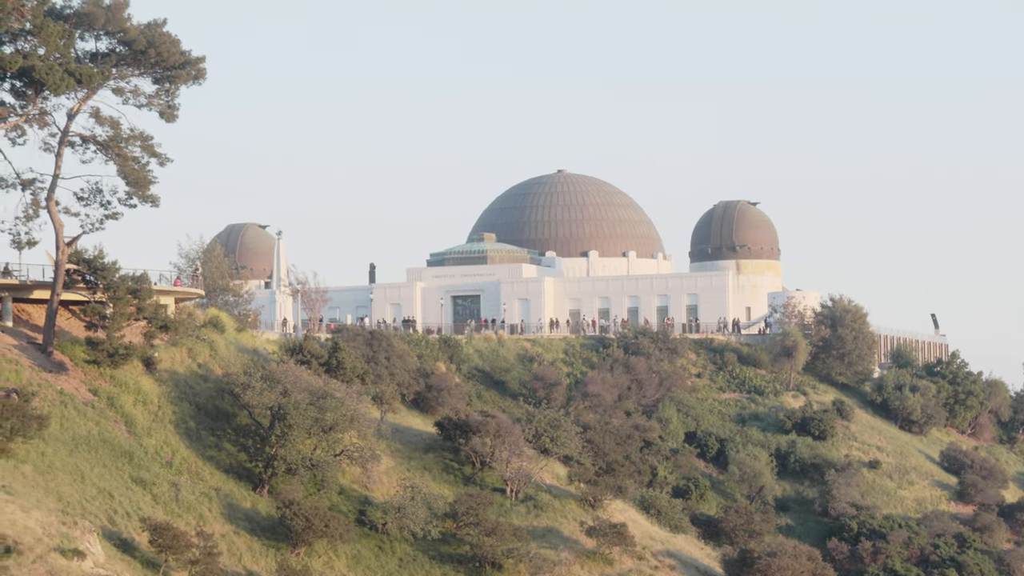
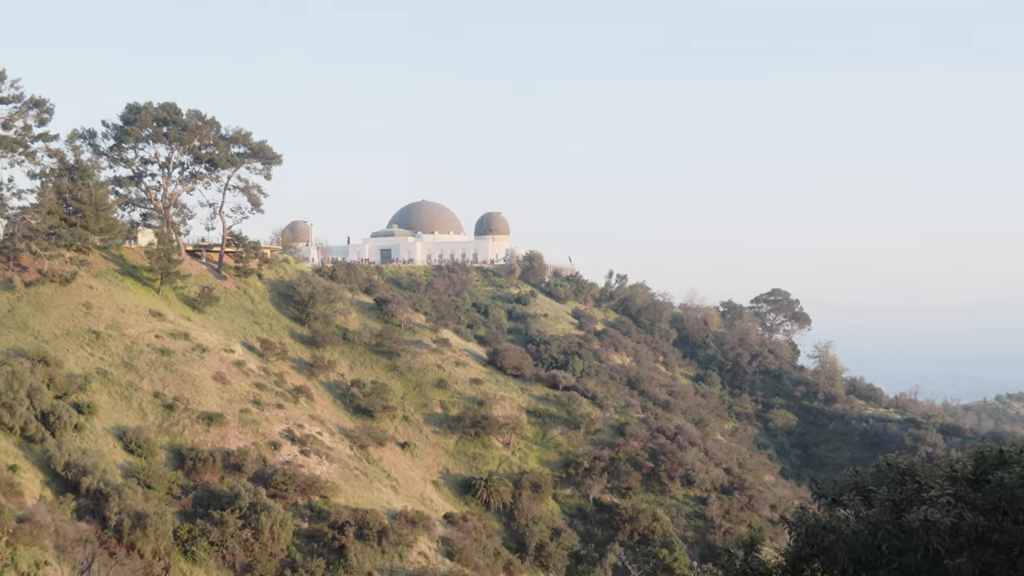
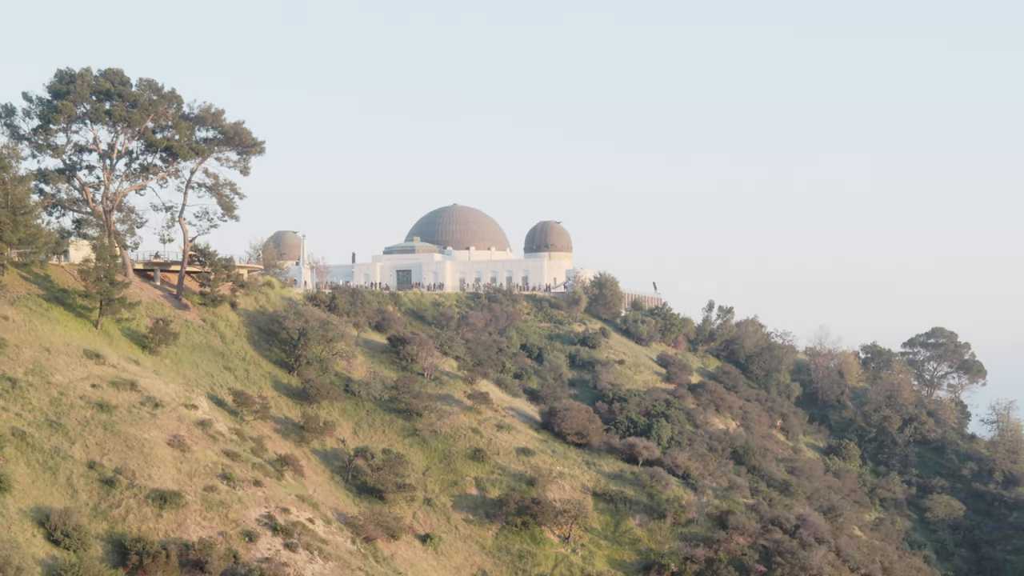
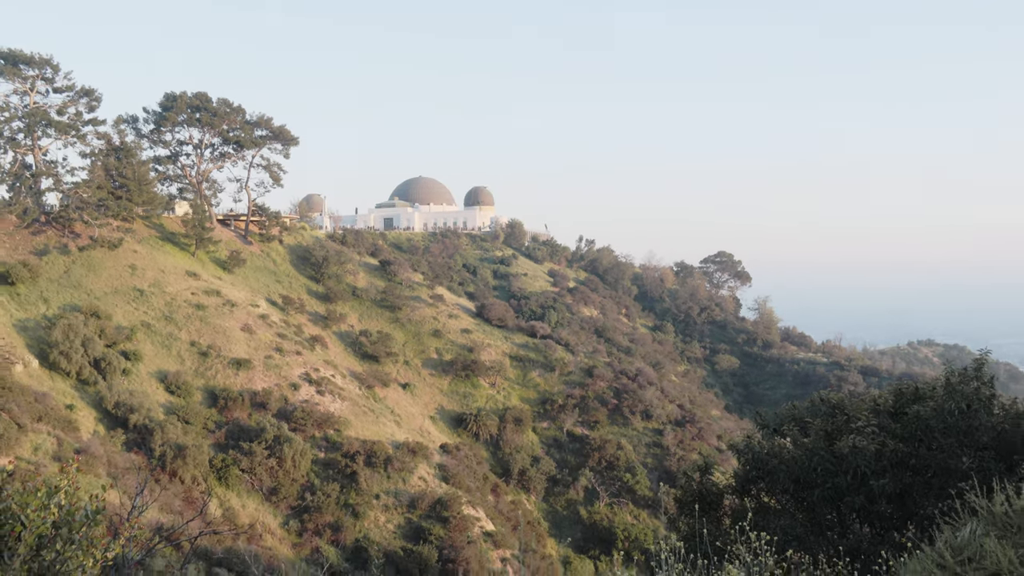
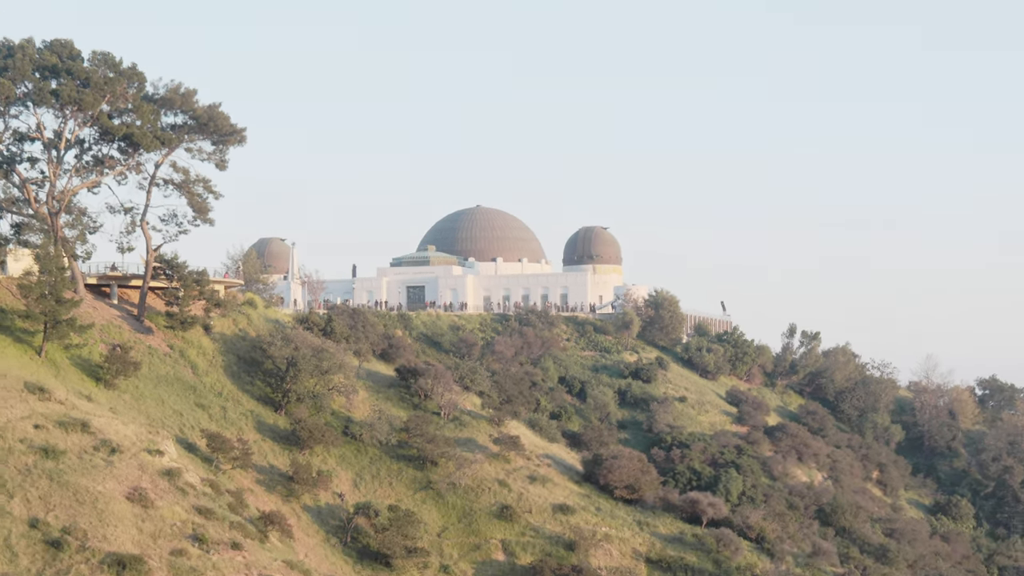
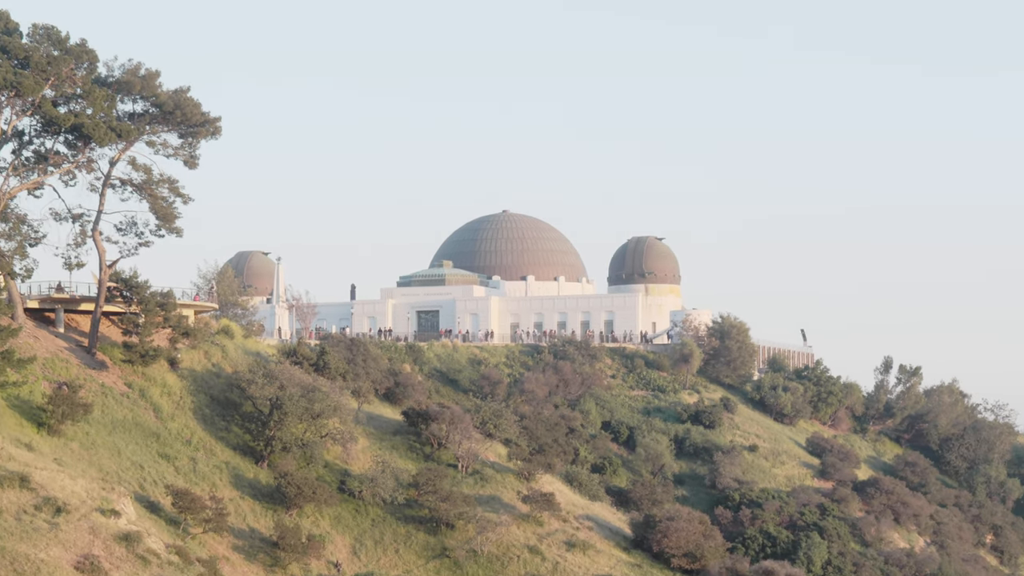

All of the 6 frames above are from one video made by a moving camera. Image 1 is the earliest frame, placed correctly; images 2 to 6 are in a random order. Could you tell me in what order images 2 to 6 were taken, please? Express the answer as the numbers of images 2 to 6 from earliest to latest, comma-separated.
6, 5, 3, 2, 4
